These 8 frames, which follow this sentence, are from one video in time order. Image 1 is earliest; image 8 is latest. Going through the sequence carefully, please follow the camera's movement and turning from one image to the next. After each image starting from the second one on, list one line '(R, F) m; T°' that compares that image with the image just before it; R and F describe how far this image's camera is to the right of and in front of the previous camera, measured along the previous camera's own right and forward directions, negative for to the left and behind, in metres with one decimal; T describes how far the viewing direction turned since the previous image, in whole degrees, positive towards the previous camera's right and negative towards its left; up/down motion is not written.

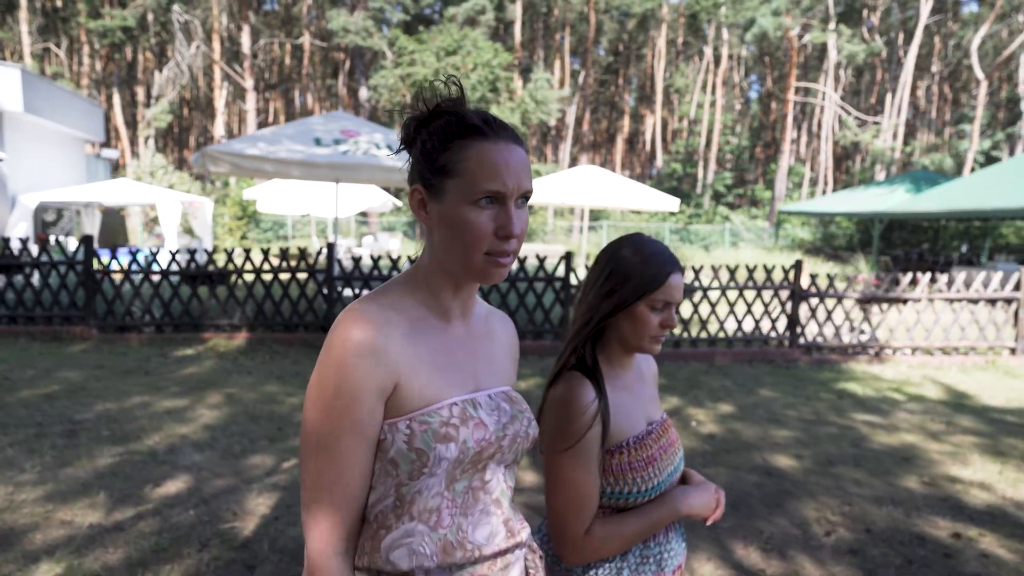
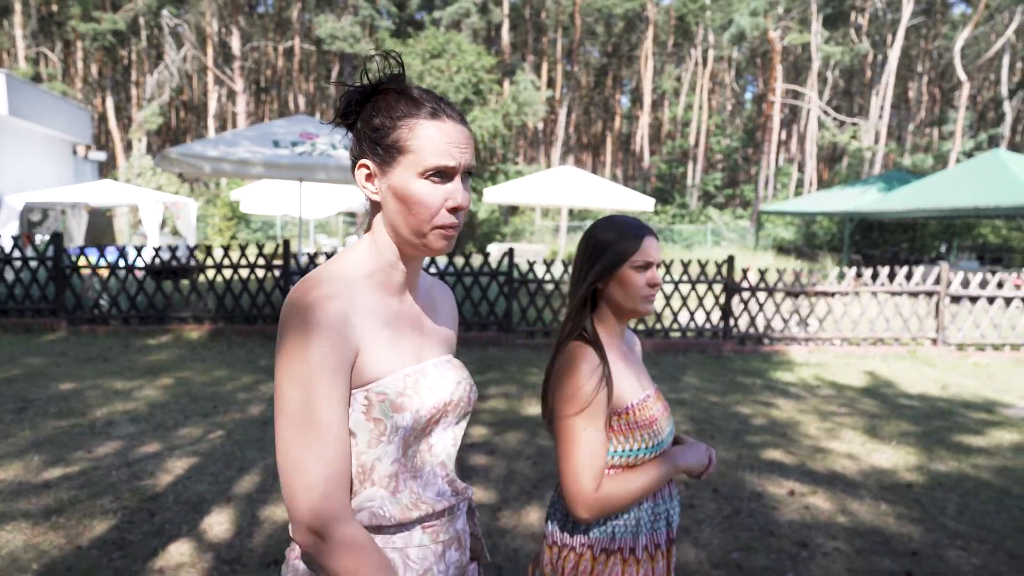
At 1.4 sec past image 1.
(+0.7, -0.4) m; 0°
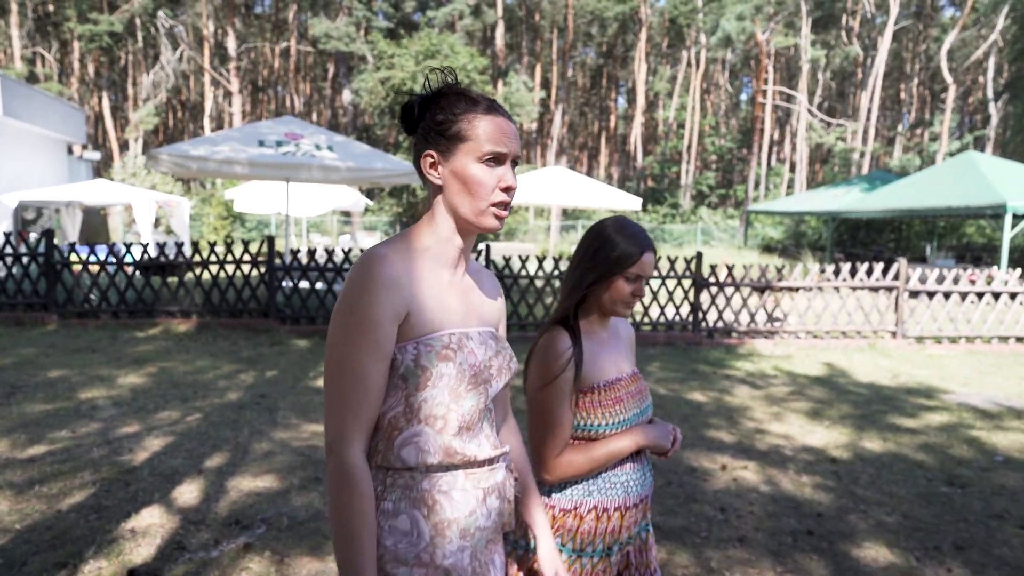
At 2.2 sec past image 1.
(+0.3, -0.3) m; 0°
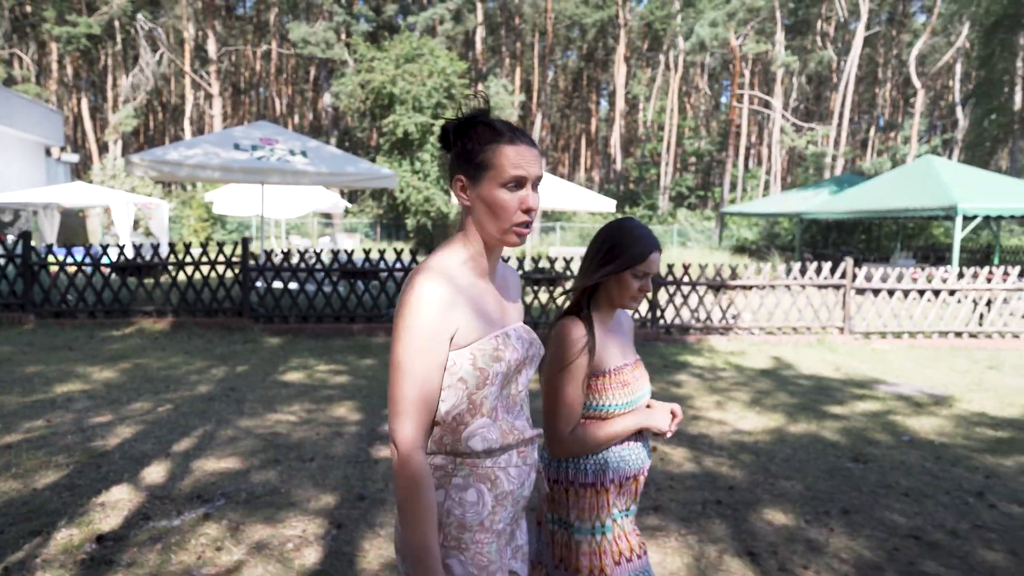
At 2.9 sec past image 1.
(+0.3, -0.3) m; +1°
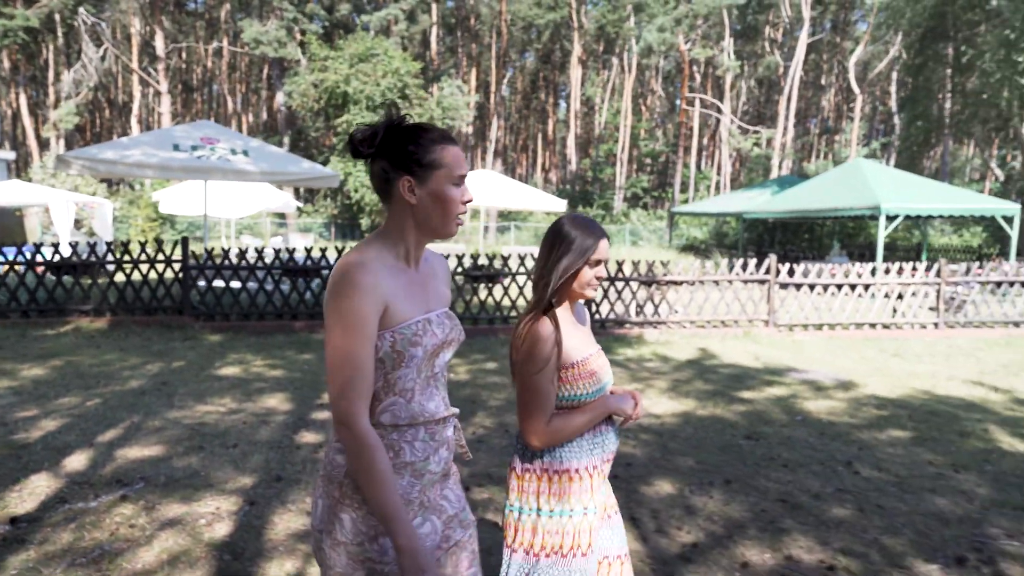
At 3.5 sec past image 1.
(+0.3, -0.3) m; +3°
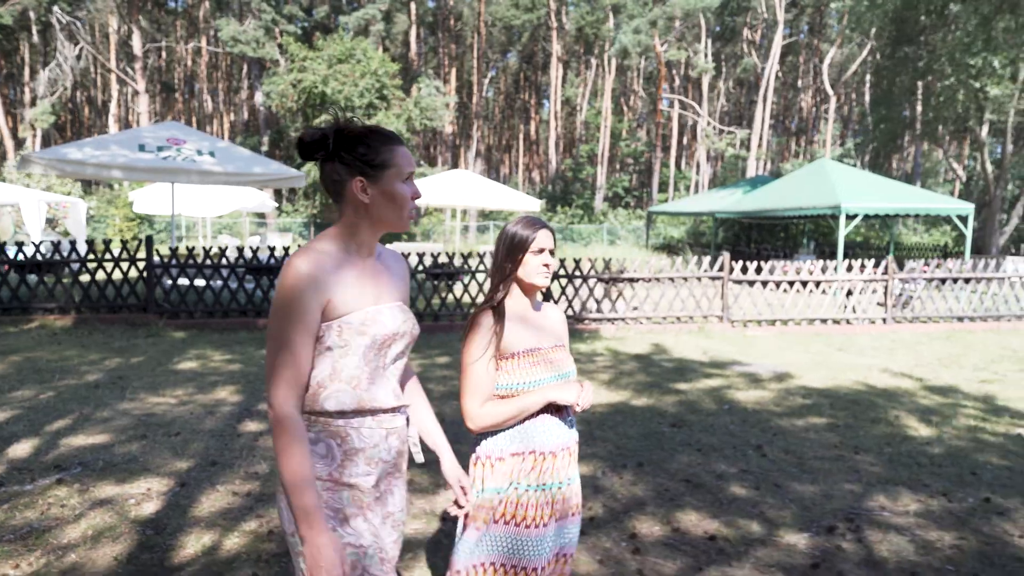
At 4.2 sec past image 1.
(+0.4, -0.2) m; +1°
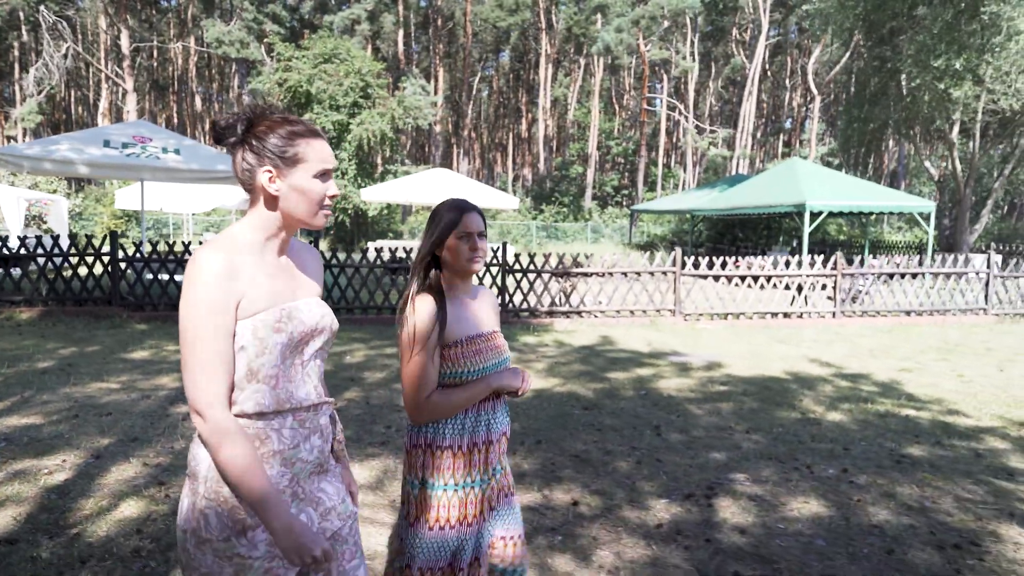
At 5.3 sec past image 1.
(+0.6, -0.3) m; 0°
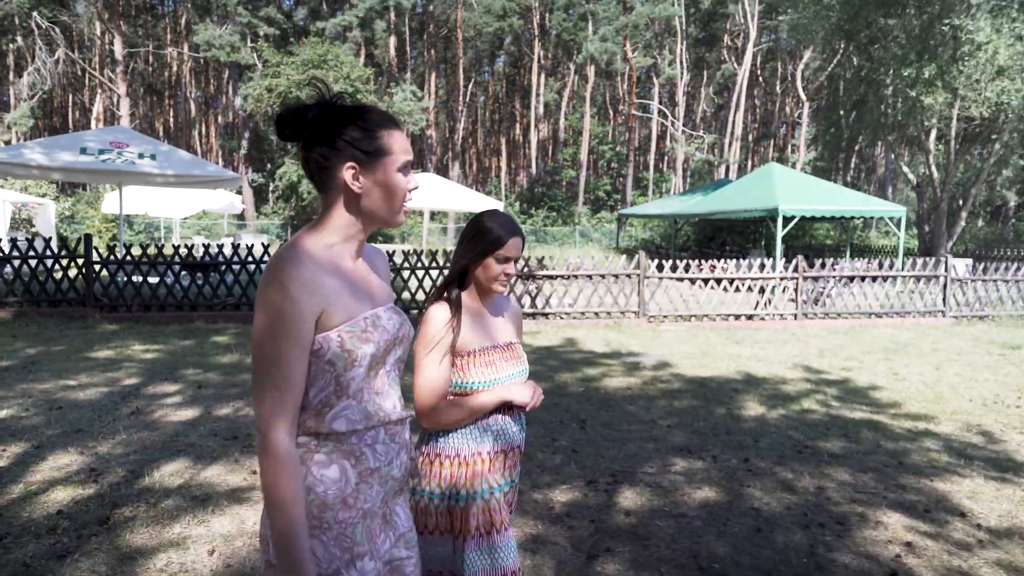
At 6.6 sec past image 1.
(+0.5, -0.2) m; 0°
